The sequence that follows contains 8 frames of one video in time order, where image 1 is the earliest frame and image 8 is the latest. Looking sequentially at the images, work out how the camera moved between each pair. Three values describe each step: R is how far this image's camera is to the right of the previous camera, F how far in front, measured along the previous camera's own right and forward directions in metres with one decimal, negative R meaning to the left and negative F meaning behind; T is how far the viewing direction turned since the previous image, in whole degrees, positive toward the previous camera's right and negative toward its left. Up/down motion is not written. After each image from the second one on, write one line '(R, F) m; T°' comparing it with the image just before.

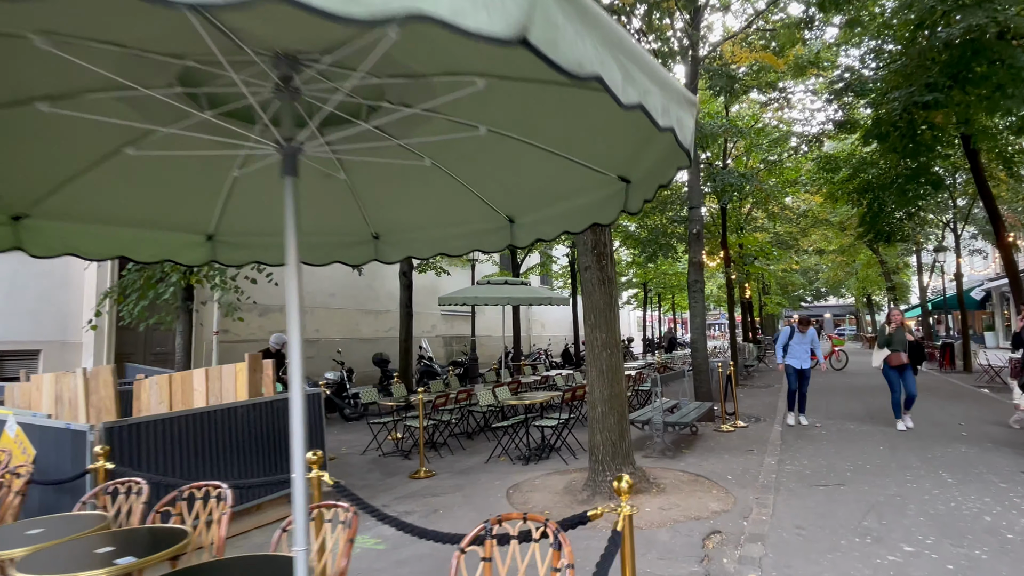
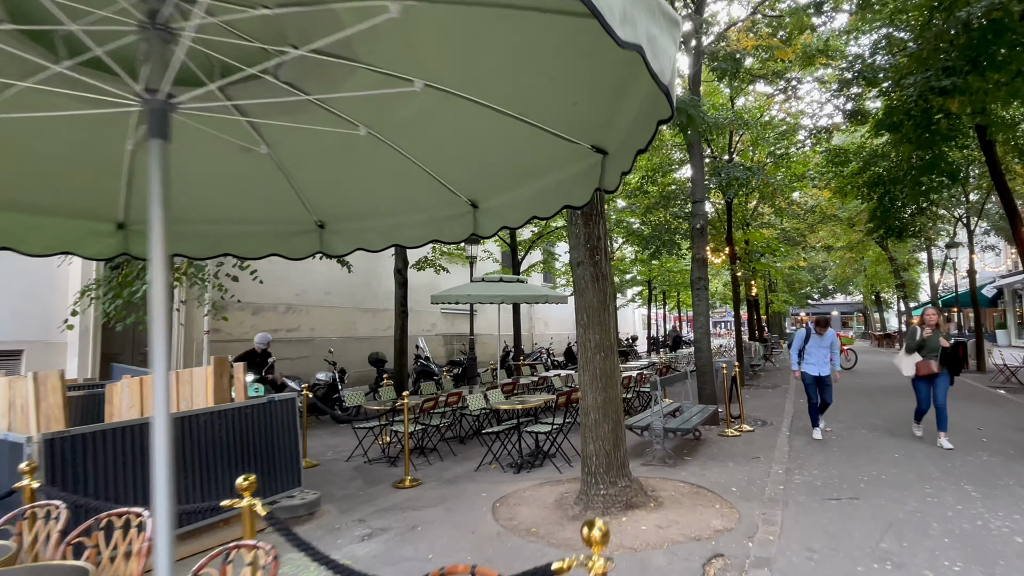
(+0.2, +0.4) m; -1°
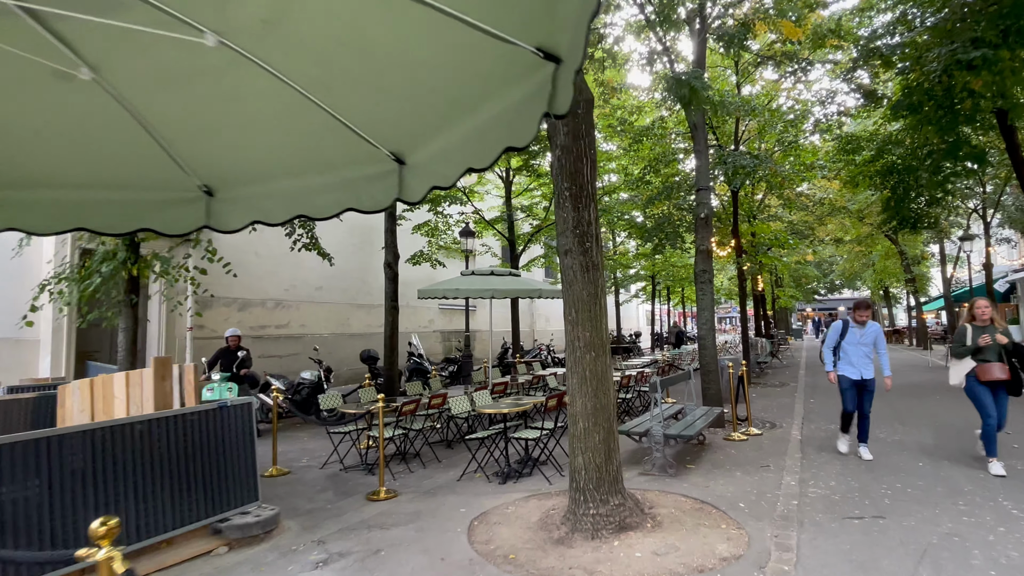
(+0.2, +0.6) m; 0°
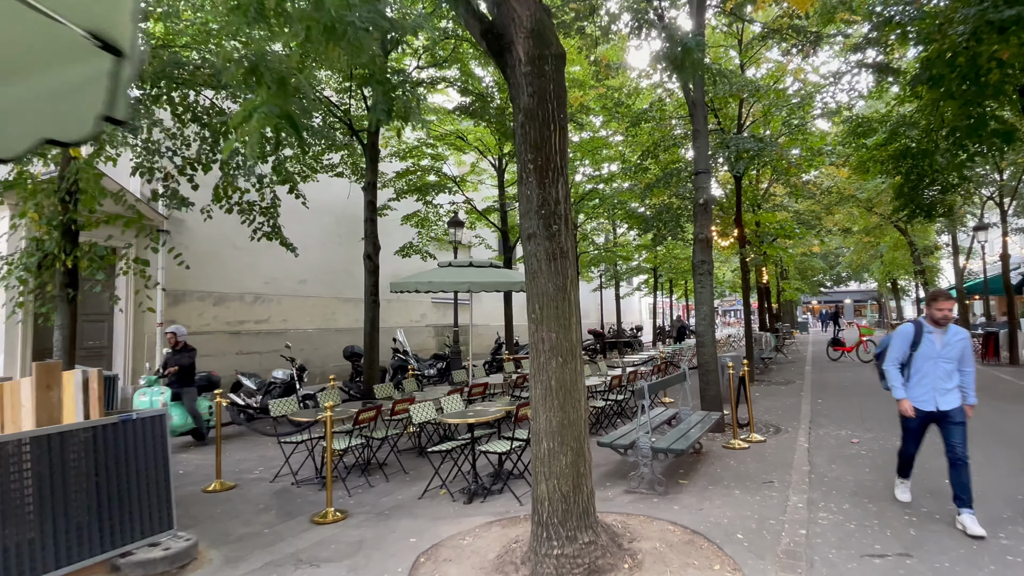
(+0.3, +0.7) m; 0°
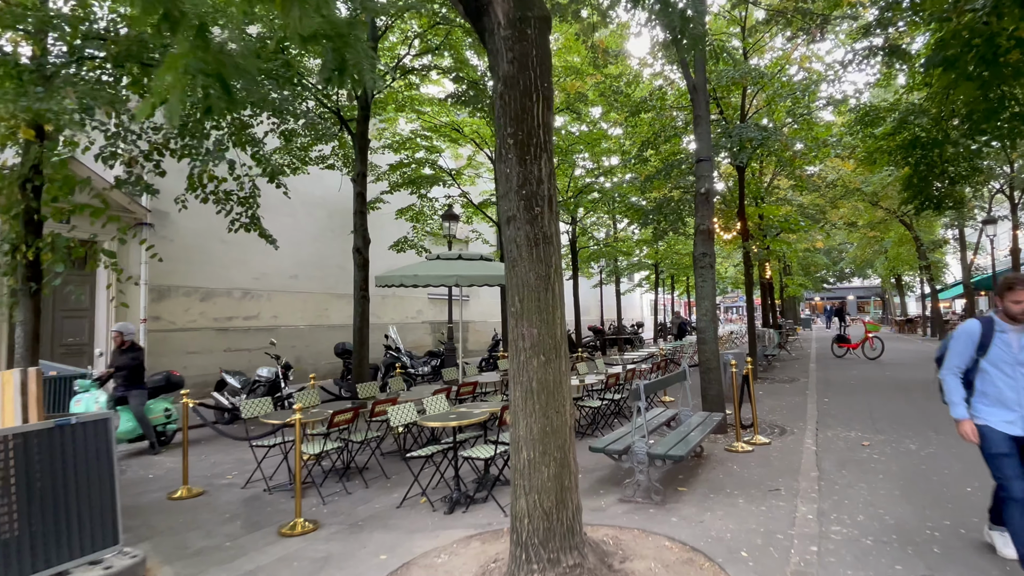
(+0.1, +0.4) m; 0°
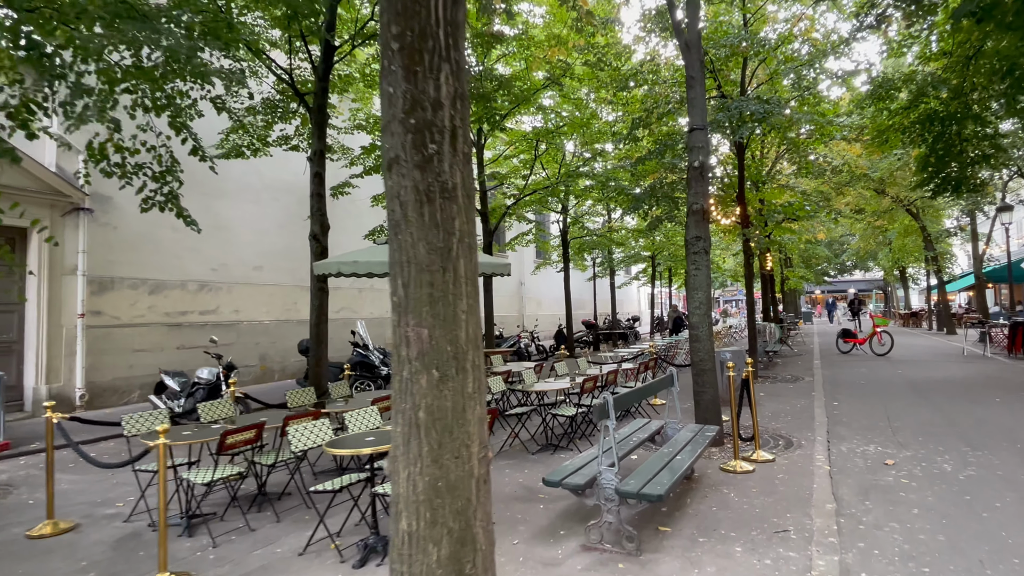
(+0.4, +1.1) m; 0°
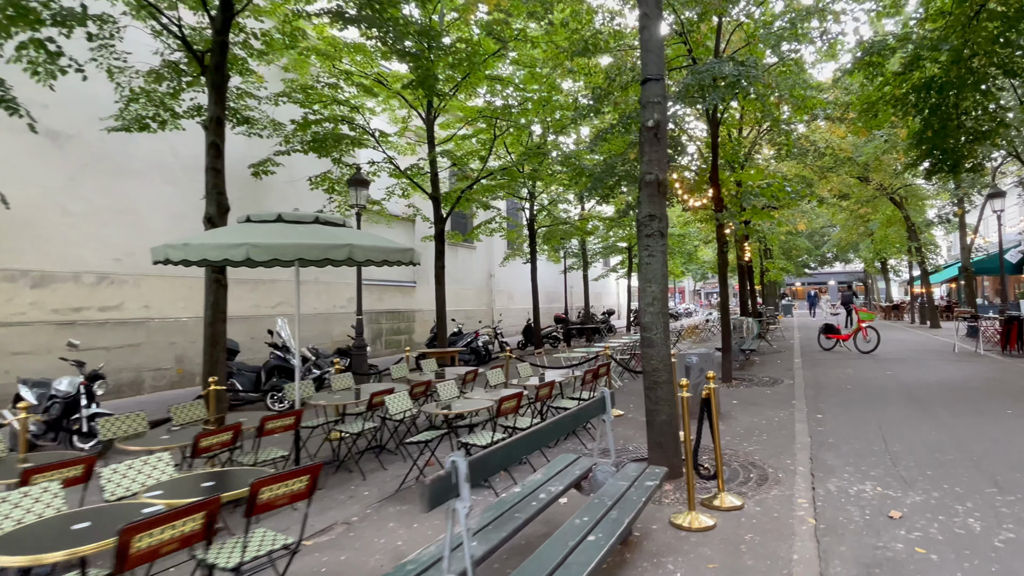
(+0.7, +1.4) m; +2°
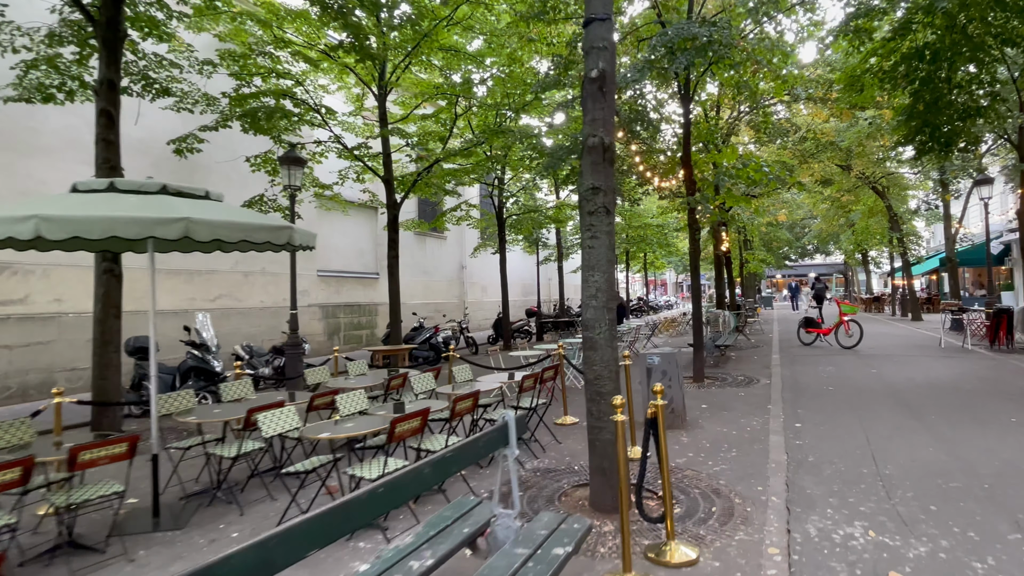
(+0.6, +1.0) m; +2°
